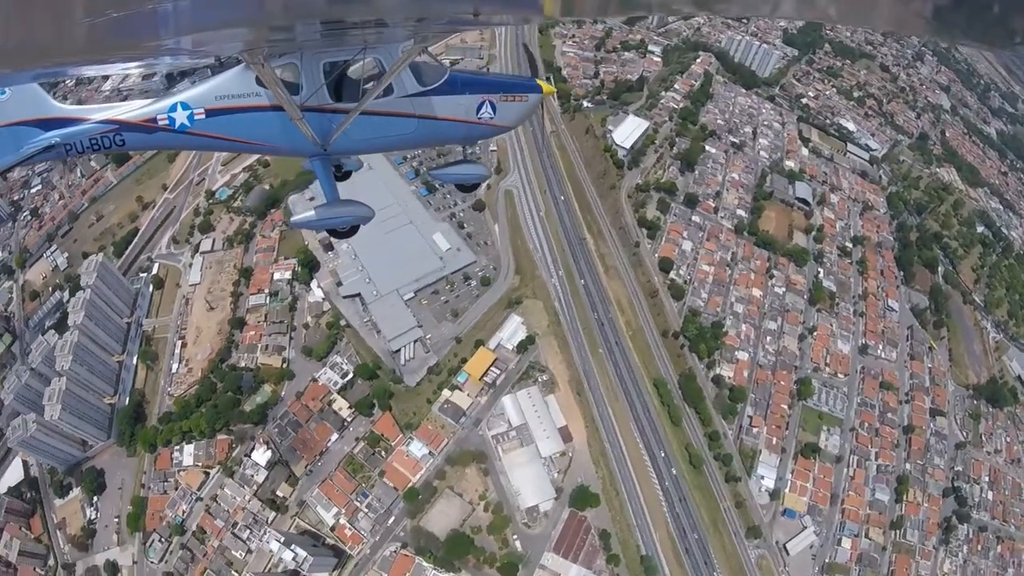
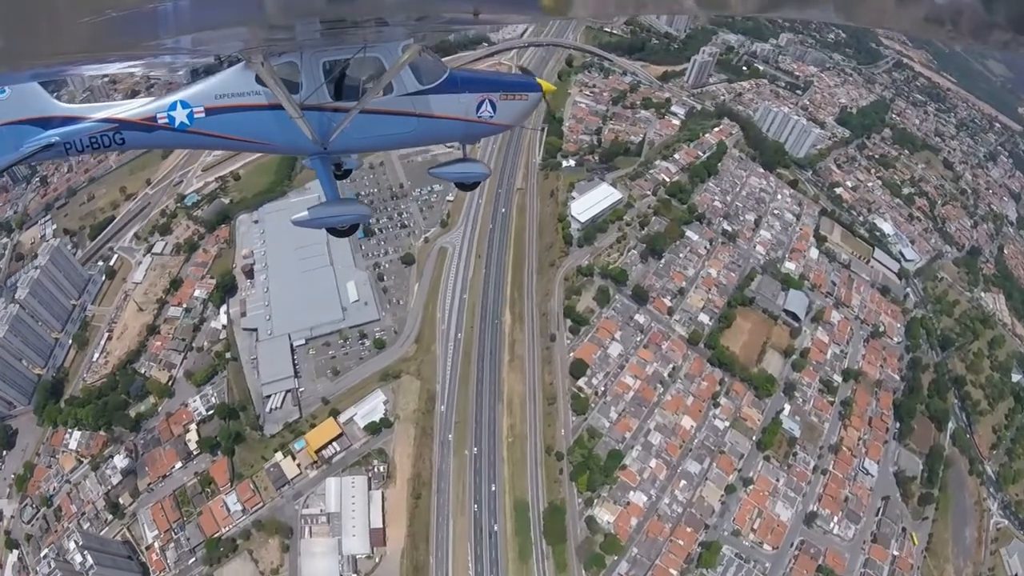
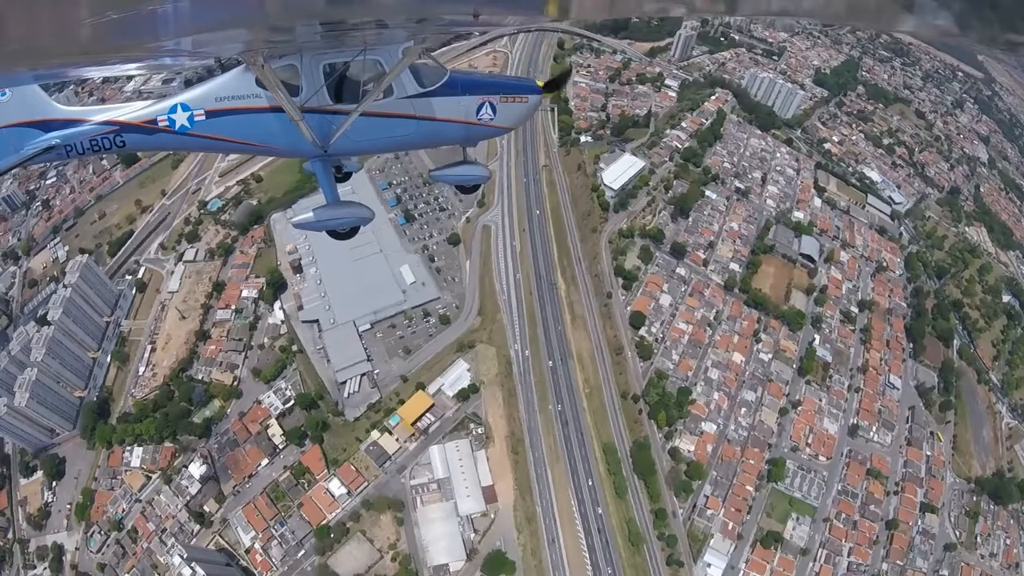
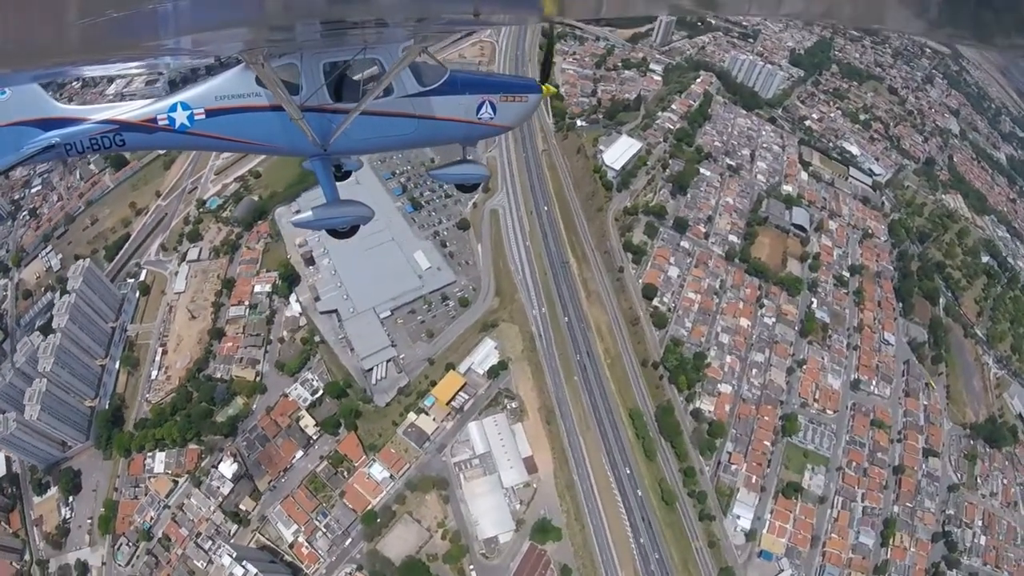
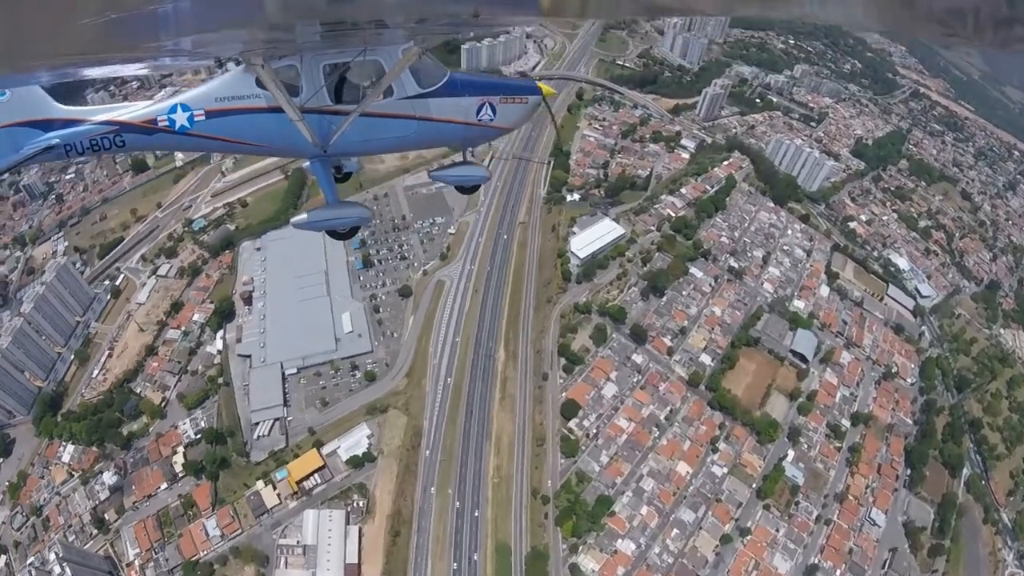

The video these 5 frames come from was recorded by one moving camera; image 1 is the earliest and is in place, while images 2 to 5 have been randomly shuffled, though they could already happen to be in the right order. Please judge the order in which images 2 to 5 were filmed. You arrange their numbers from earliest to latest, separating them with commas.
4, 3, 2, 5
